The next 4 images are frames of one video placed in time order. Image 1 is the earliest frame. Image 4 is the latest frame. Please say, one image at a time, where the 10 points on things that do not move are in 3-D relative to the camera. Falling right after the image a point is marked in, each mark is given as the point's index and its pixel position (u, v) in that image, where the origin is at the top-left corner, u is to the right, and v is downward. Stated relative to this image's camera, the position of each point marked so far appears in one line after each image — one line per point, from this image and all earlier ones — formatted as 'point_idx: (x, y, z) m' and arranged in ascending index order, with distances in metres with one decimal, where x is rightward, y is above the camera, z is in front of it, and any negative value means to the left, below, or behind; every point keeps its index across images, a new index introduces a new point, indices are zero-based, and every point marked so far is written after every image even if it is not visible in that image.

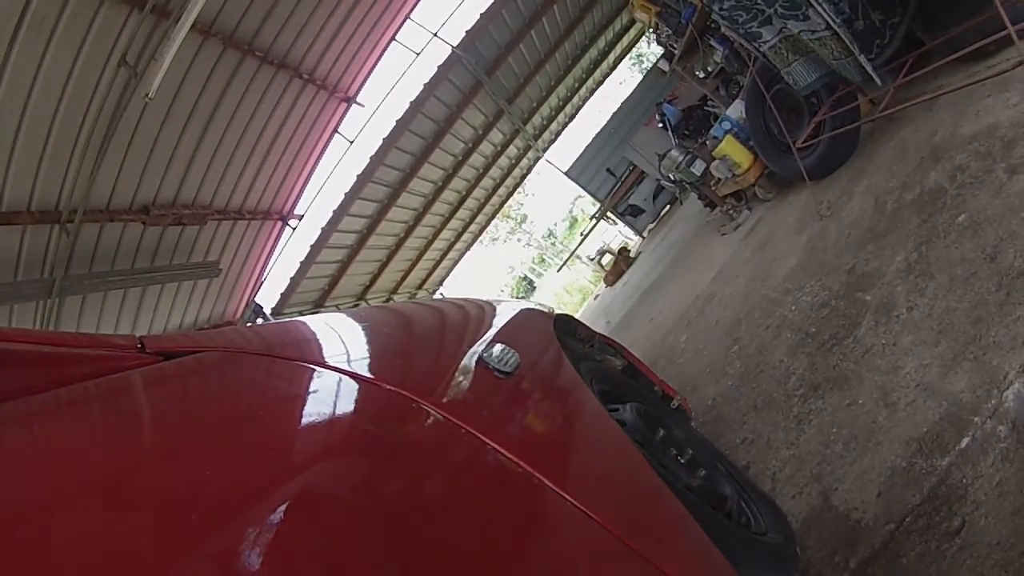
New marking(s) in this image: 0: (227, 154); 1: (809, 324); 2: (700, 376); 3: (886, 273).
0: (-2.8, +1.3, +7.1) m
1: (+1.0, -0.1, +2.5) m
2: (+0.8, -0.4, +3.0) m
3: (+1.2, 0.0, +2.3) m
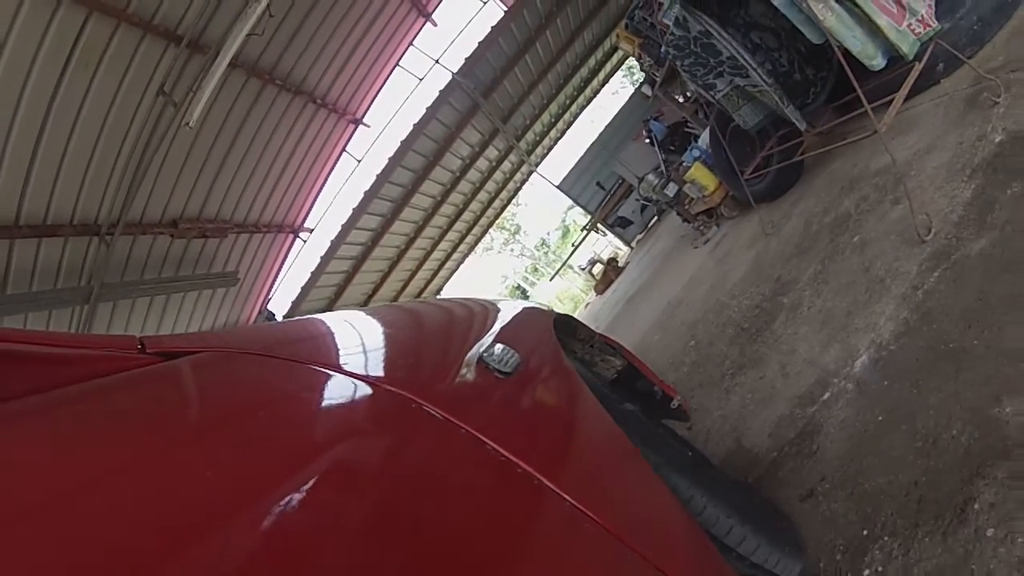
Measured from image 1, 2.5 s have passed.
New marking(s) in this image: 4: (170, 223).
0: (-2.8, +1.2, +7.7) m
1: (+1.0, -0.1, +3.1) m
2: (+0.8, -0.4, +3.7) m
3: (+1.2, 0.0, +3.0) m
4: (-3.4, +0.6, +7.1) m
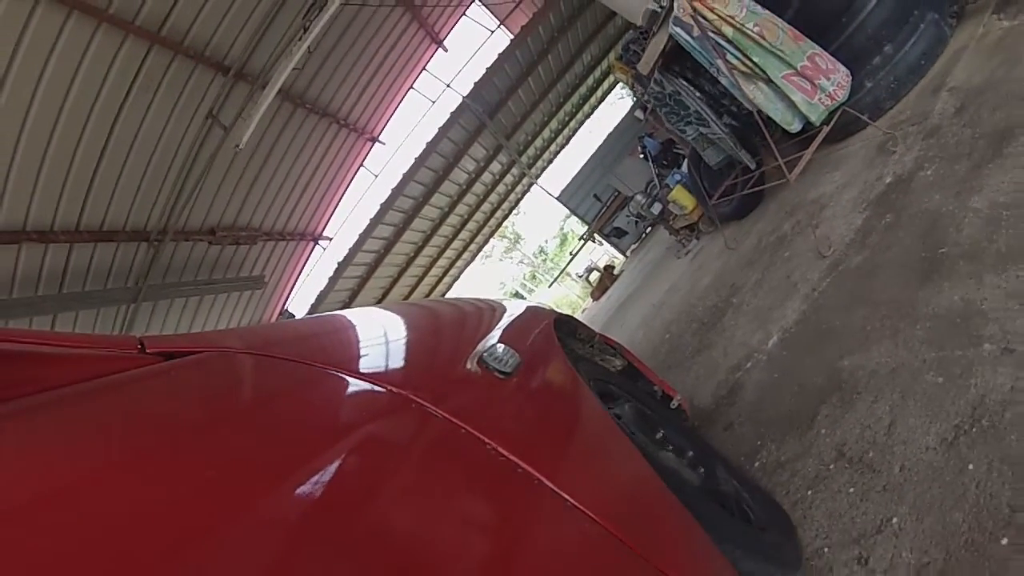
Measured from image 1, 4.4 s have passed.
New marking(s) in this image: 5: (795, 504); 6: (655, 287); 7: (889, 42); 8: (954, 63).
0: (-2.8, +1.2, +8.6) m
1: (+1.1, -0.2, +4.0) m
2: (+0.8, -0.4, +4.6) m
3: (+1.2, 0.0, +3.9) m
4: (-3.3, +0.6, +8.0) m
5: (+0.9, -0.6, +2.2) m
6: (+1.3, 0.0, +6.5) m
7: (+2.3, +1.5, +4.4) m
8: (+2.5, +1.3, +4.2) m
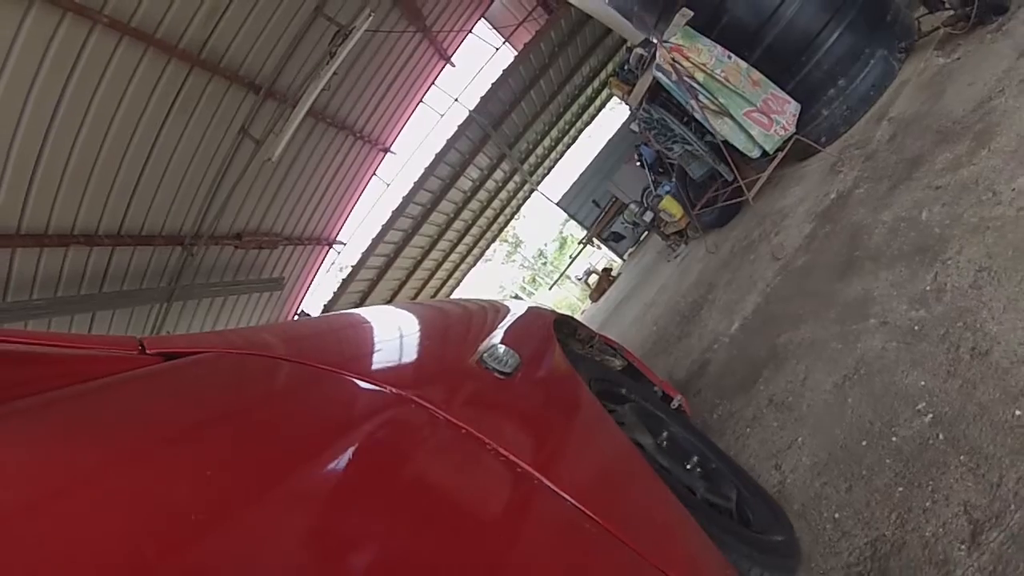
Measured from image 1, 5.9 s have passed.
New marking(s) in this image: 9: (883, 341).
0: (-2.7, +1.2, +9.4) m
1: (+1.1, -0.1, +4.8) m
2: (+0.9, -0.4, +5.4) m
3: (+1.3, 0.0, +4.7) m
4: (-3.2, +0.6, +8.8) m
5: (+0.9, -0.6, +3.0) m
6: (+1.3, 0.0, +7.3) m
7: (+2.3, +1.5, +5.2) m
8: (+2.6, +1.3, +5.0) m
9: (+1.4, -0.2, +2.8) m
